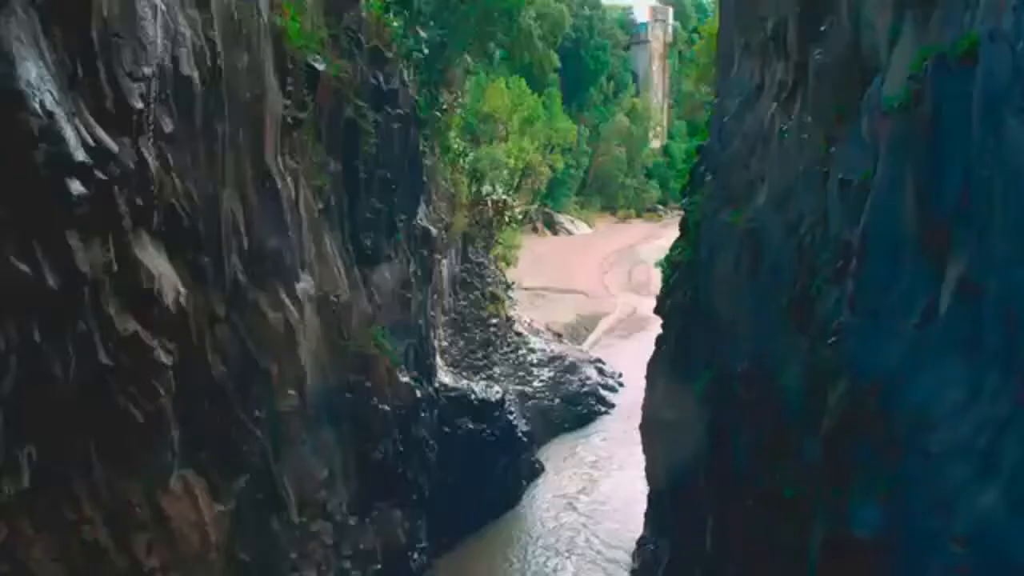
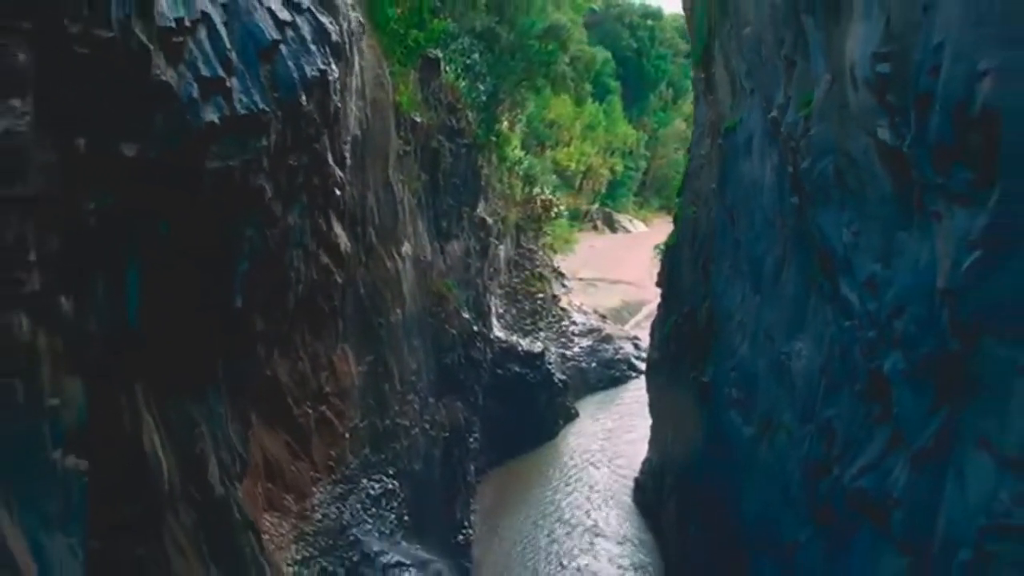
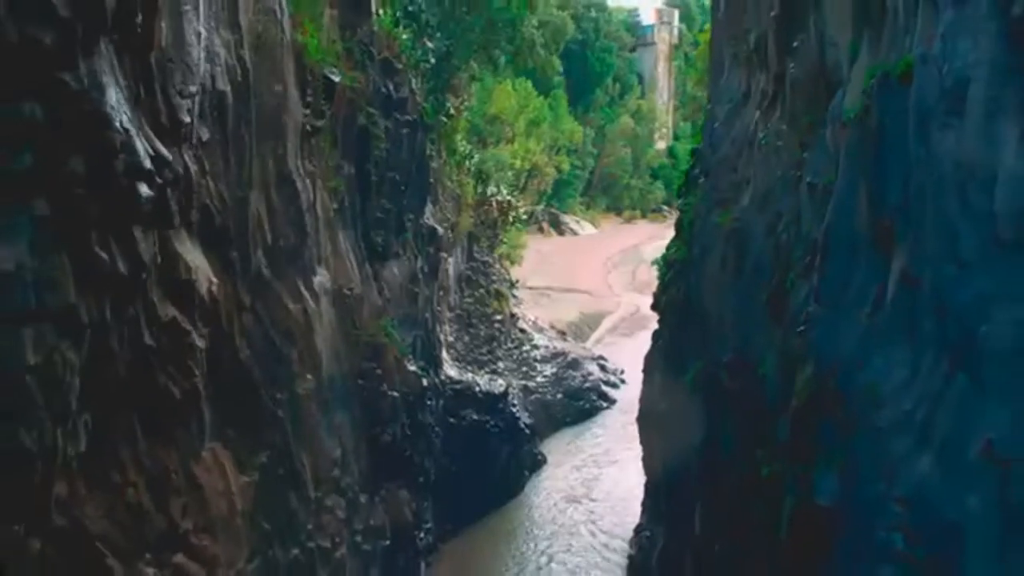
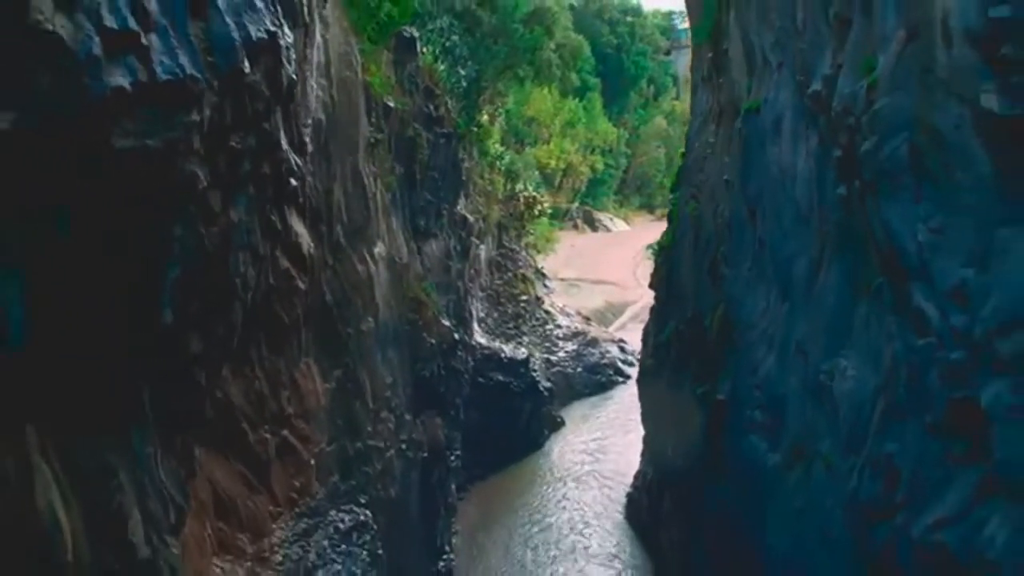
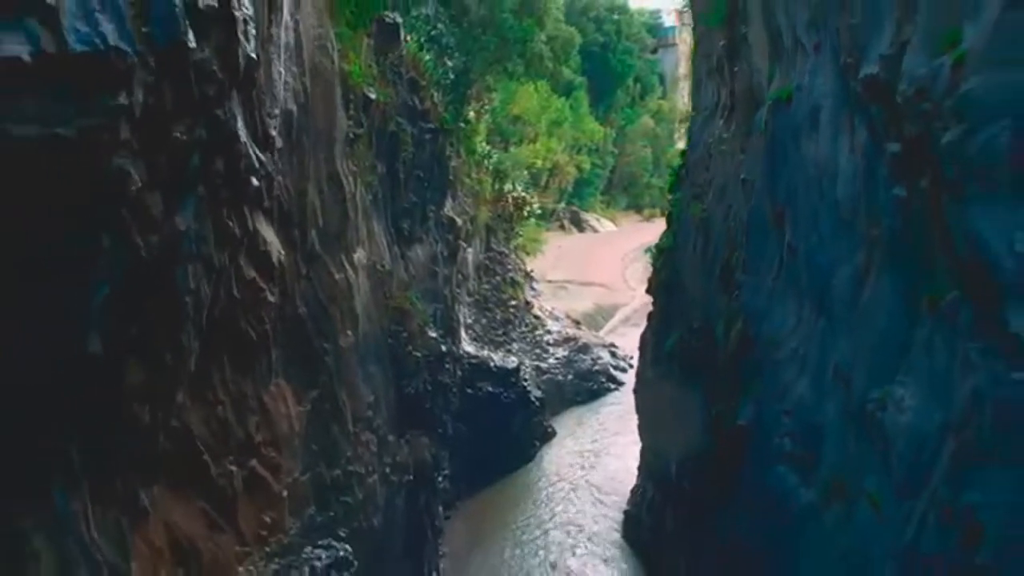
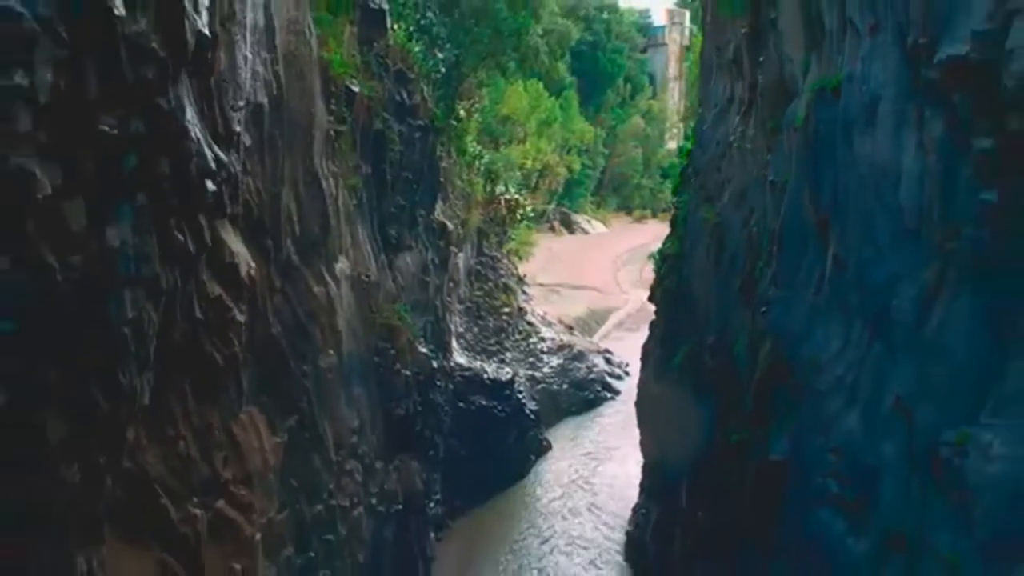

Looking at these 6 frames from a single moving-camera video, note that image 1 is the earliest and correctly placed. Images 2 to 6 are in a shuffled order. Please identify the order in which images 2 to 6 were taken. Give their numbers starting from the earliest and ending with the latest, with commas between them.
3, 6, 5, 4, 2
